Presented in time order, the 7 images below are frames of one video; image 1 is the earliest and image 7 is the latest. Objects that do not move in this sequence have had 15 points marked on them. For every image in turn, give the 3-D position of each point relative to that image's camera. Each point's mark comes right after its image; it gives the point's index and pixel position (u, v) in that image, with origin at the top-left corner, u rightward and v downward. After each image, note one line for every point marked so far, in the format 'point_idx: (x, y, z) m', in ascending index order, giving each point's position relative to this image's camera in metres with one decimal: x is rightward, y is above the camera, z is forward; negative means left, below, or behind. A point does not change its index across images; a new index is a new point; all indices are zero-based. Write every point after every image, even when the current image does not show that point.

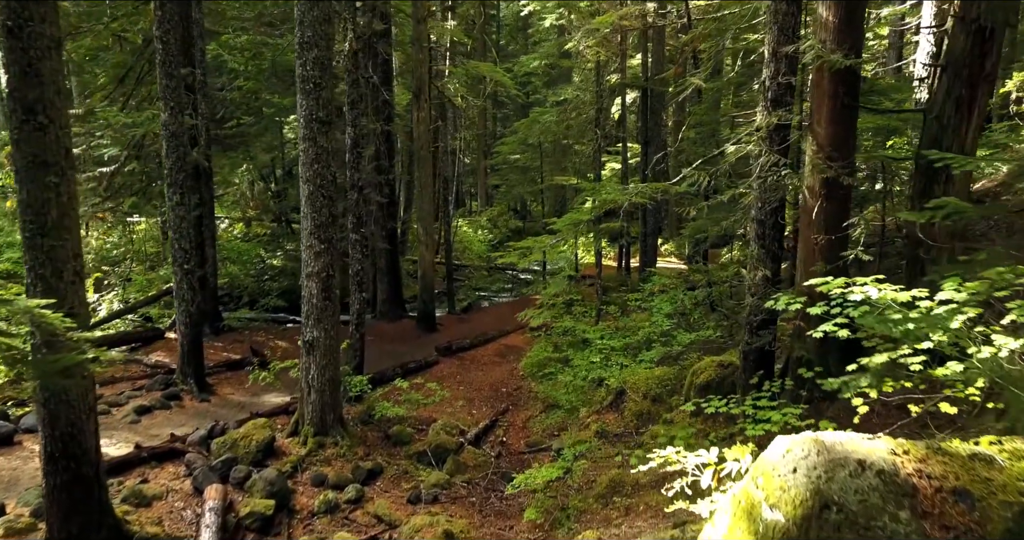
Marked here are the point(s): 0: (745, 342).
0: (+2.9, -0.9, +6.7) m
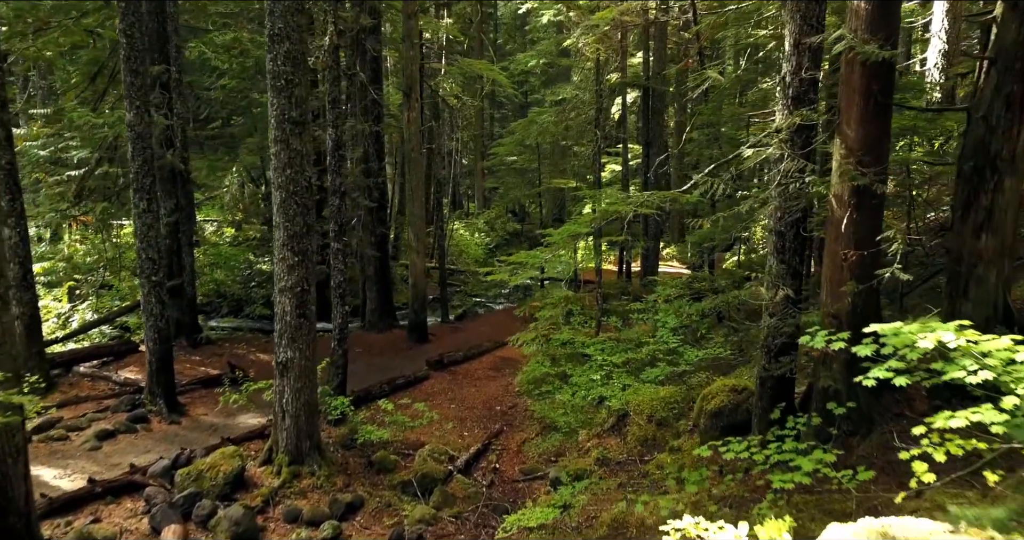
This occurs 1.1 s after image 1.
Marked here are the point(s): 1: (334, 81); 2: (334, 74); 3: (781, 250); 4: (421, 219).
0: (+2.8, -1.1, +6.0) m
1: (-3.1, +3.2, +9.2) m
2: (-3.1, +3.4, +9.3) m
3: (+2.9, +0.2, +5.9) m
4: (-2.4, +1.3, +14.0) m
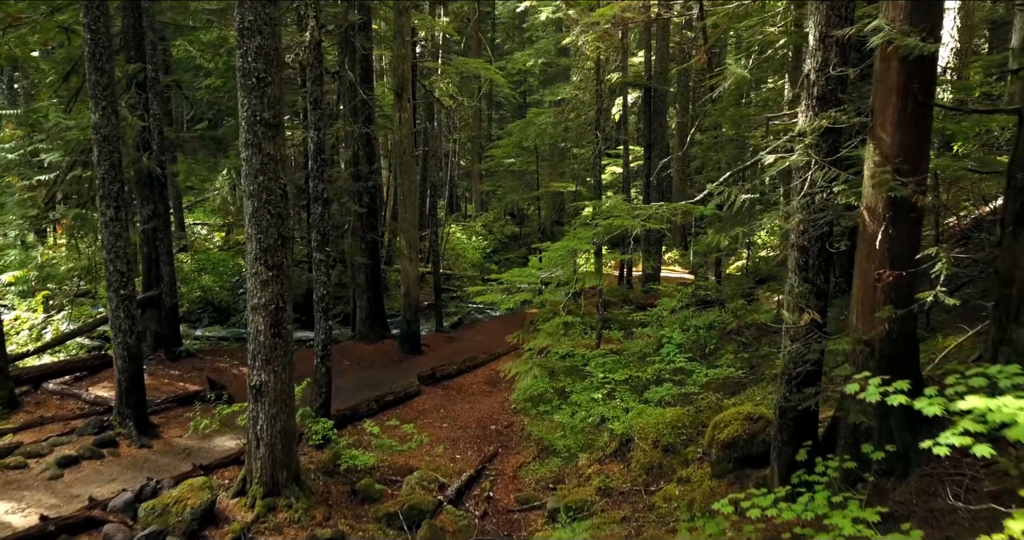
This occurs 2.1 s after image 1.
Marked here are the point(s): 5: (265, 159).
0: (+2.7, -1.3, +5.4) m
1: (-3.2, +3.0, +8.6) m
2: (-3.2, +3.2, +8.7) m
3: (+2.9, 0.0, +5.3) m
4: (-2.5, +1.1, +13.3) m
5: (-3.0, +1.3, +6.5) m
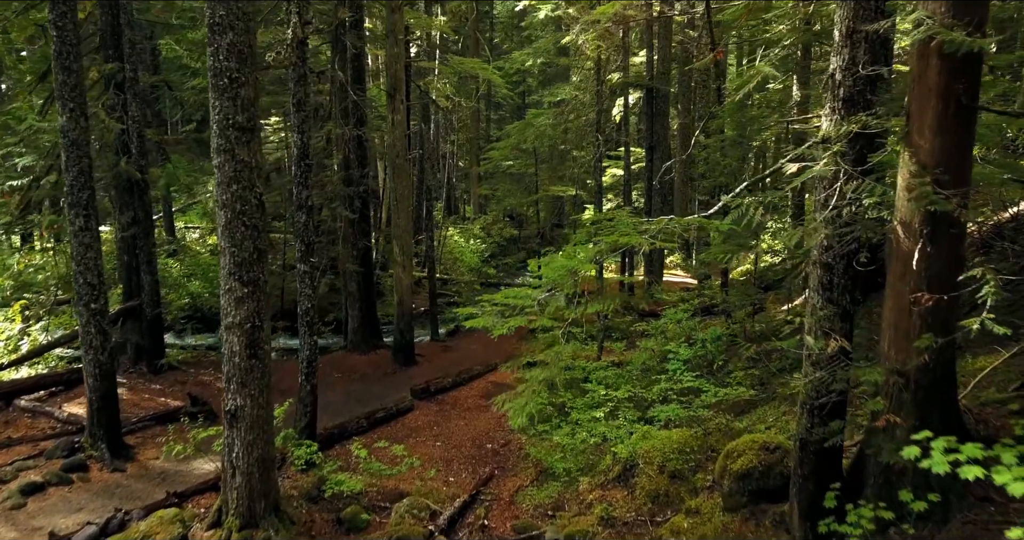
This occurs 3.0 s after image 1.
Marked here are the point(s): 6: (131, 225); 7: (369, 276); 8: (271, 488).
0: (+2.7, -1.5, +4.9) m
1: (-3.2, +2.9, +8.1) m
2: (-3.2, +3.0, +8.2) m
3: (+2.8, -0.1, +4.8) m
4: (-2.5, +1.0, +12.8) m
5: (-3.0, +1.2, +6.0) m
6: (-7.6, +0.9, +10.8) m
7: (-3.5, -0.2, +13.3) m
8: (-3.0, -2.7, +6.6) m
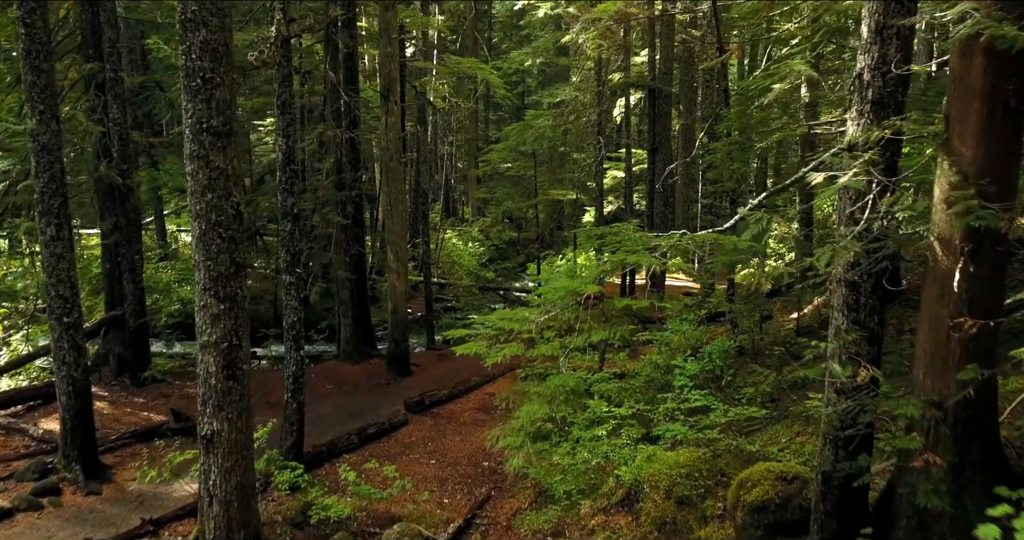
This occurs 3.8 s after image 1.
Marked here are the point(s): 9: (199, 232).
0: (+2.6, -1.6, +4.5) m
1: (-3.3, +2.7, +7.7) m
2: (-3.3, +2.8, +7.7) m
3: (+2.8, -0.3, +4.4) m
4: (-2.6, +0.8, +12.4) m
5: (-3.1, +1.0, +5.5) m
6: (-7.7, +0.7, +10.3) m
7: (-3.6, -0.3, +12.9) m
8: (-3.0, -2.8, +6.2) m
9: (-3.2, +0.4, +5.6) m
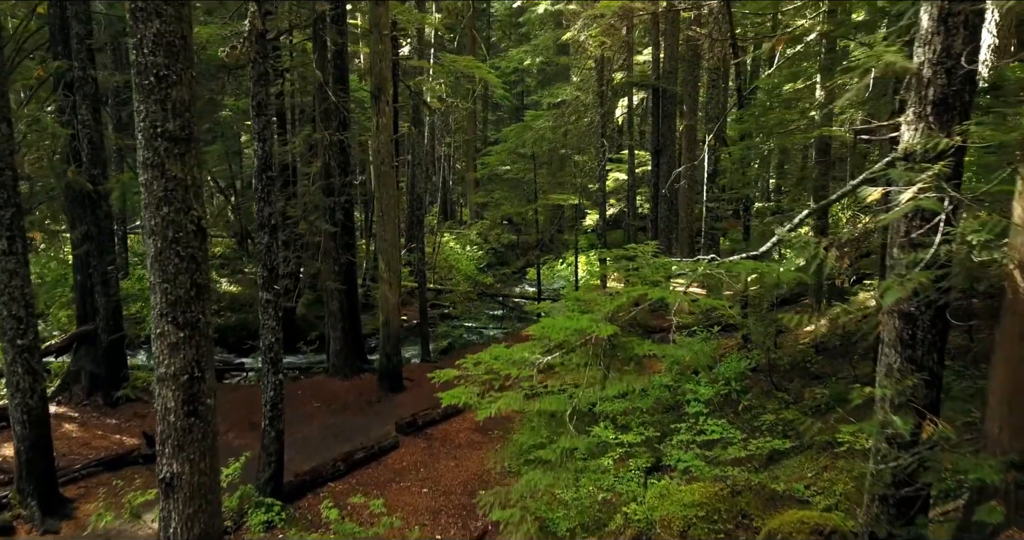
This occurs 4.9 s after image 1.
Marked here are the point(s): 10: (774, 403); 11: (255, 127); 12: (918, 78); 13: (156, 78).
0: (+2.6, -1.8, +3.8) m
1: (-3.3, +2.5, +7.0) m
2: (-3.3, +2.6, +7.1) m
3: (+2.8, -0.5, +3.7) m
4: (-2.6, +0.6, +11.7) m
5: (-3.1, +0.8, +4.9) m
6: (-7.7, +0.5, +9.7) m
7: (-3.6, -0.5, +12.2) m
8: (-3.0, -3.1, +5.6) m
9: (-3.3, +0.2, +4.9) m
10: (+3.7, -1.9, +7.6) m
11: (-3.4, +1.9, +7.2) m
12: (+2.8, +1.3, +3.7) m
13: (-3.1, +1.7, +4.7) m
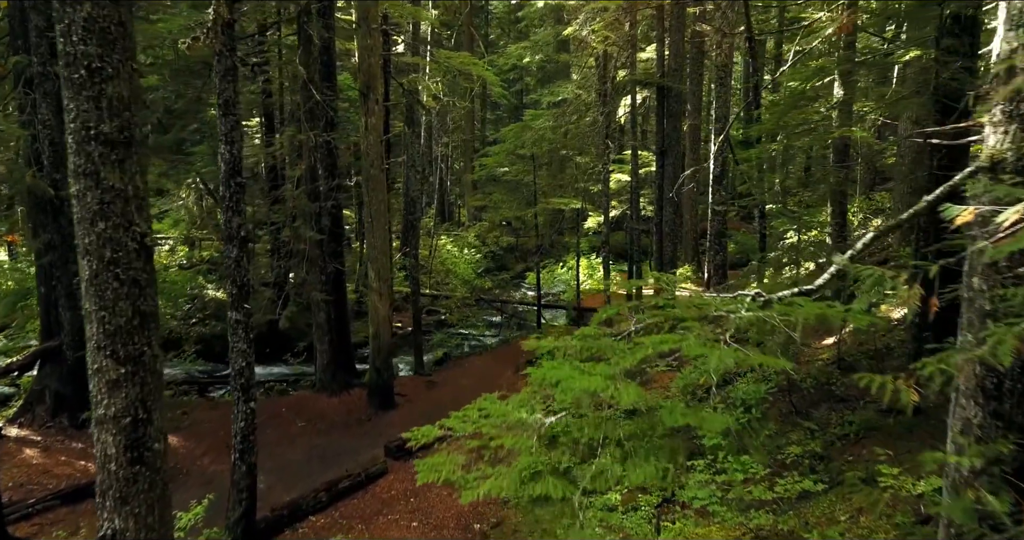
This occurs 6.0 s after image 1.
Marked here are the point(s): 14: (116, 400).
0: (+2.6, -2.0, +3.1) m
1: (-3.3, +2.3, +6.3) m
2: (-3.3, +2.4, +6.4) m
3: (+2.7, -0.7, +3.0) m
4: (-2.6, +0.4, +11.0) m
5: (-3.1, +0.6, +4.2) m
6: (-7.7, +0.3, +8.9) m
7: (-3.6, -0.7, +11.5) m
8: (-3.1, -3.3, +4.8) m
9: (-3.3, 0.0, +4.2) m
10: (+3.6, -2.1, +6.9) m
11: (-3.4, +1.7, +6.4) m
12: (+2.7, +1.1, +3.0) m
13: (-3.2, +1.5, +4.0) m
14: (-3.2, -1.0, +4.3) m
